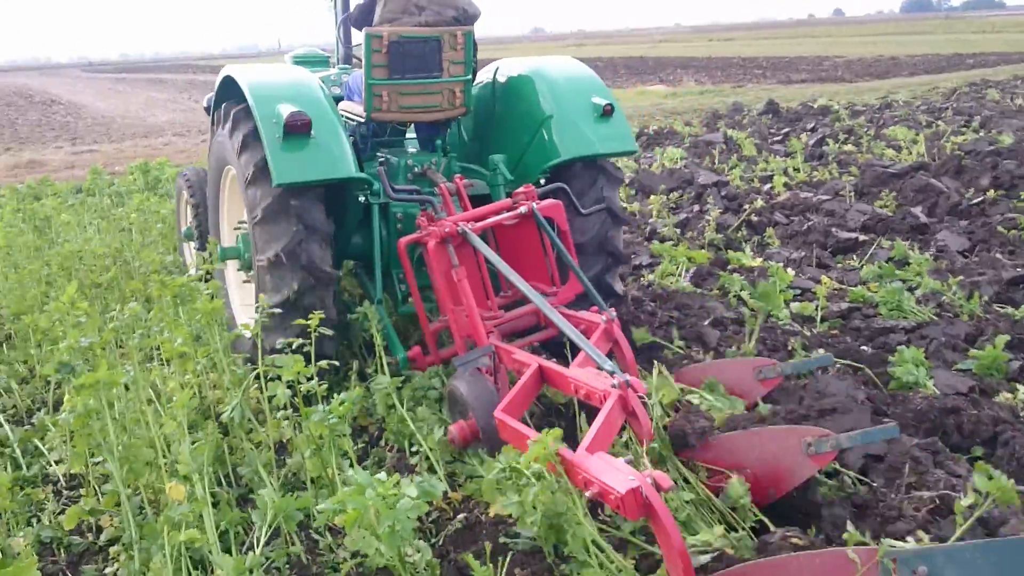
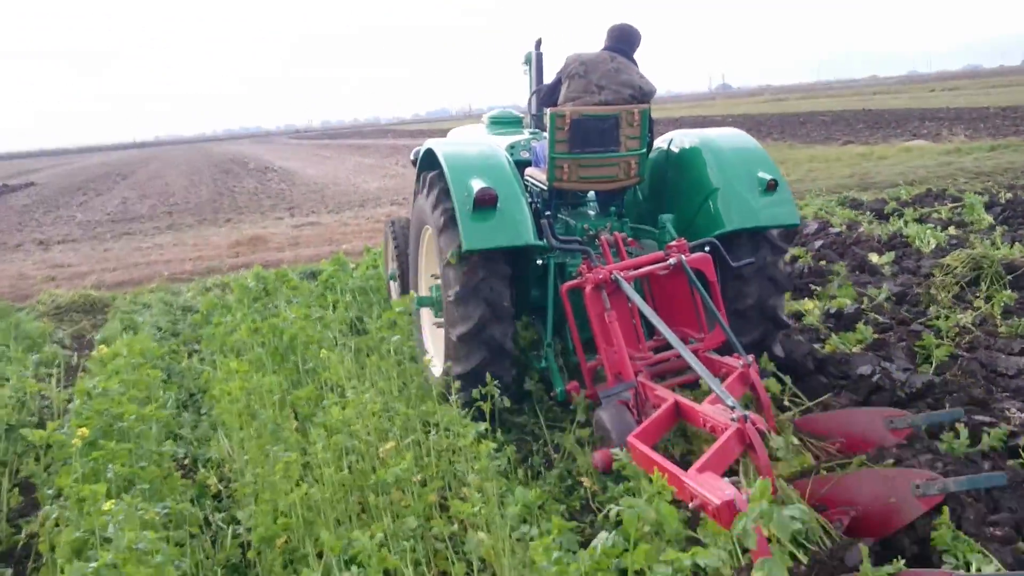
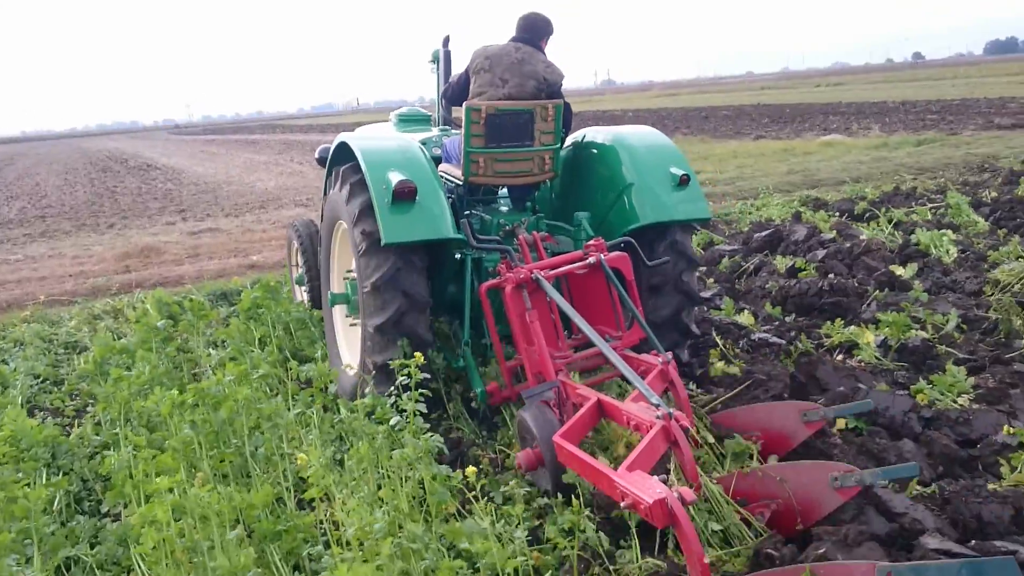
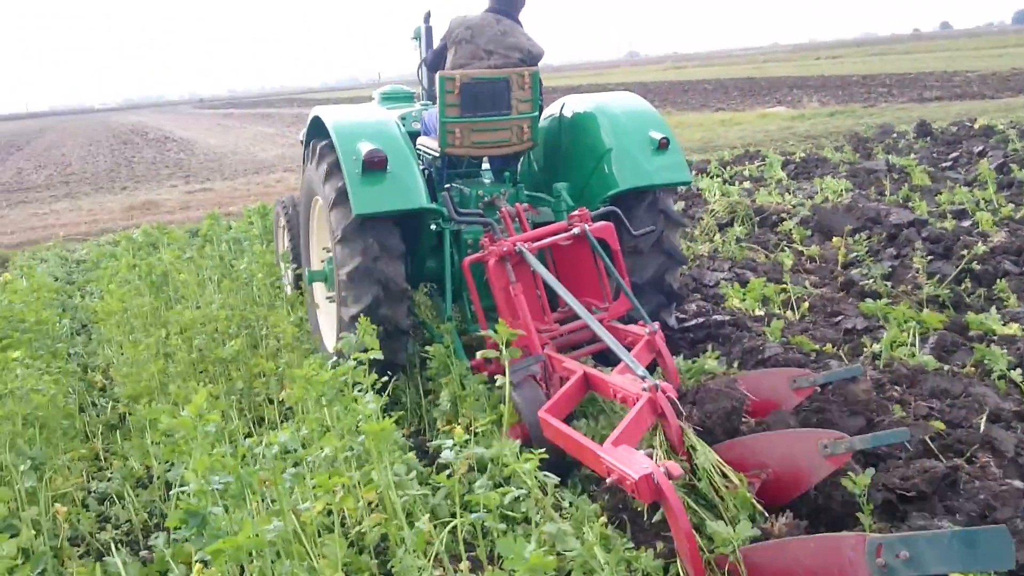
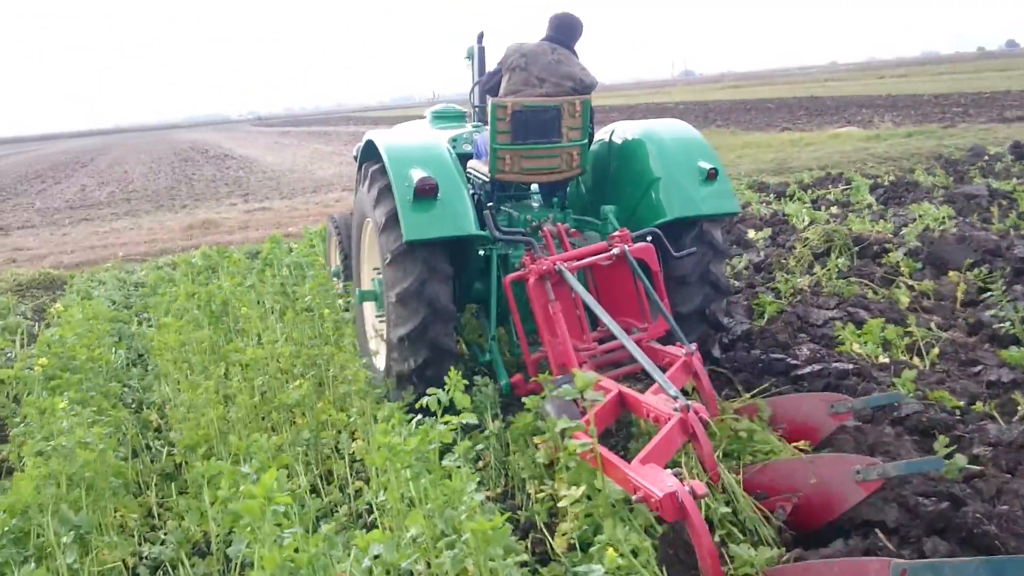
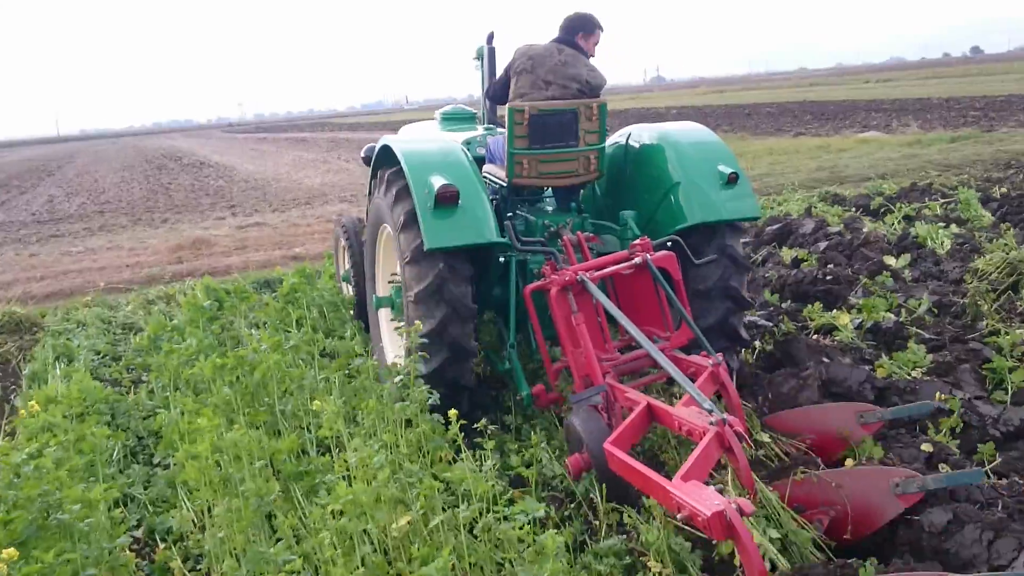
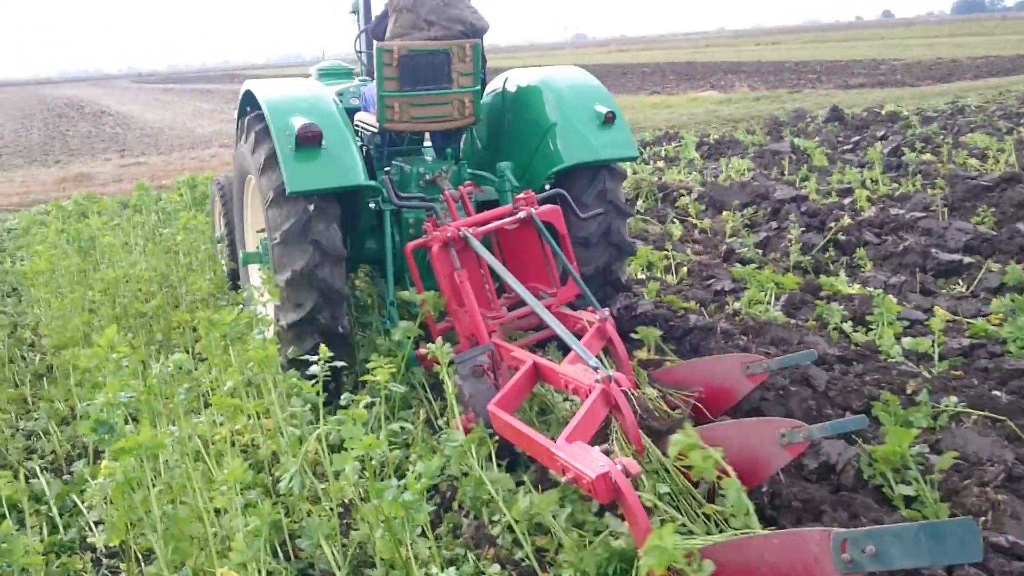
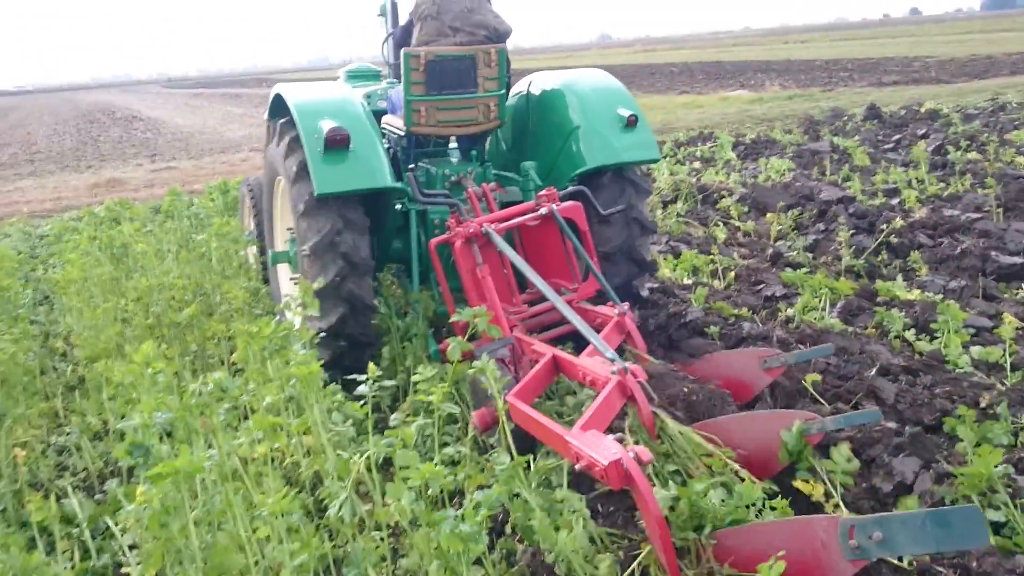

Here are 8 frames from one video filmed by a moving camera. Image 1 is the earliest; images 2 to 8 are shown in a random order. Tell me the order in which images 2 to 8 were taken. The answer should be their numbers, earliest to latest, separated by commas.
7, 8, 4, 5, 2, 6, 3
